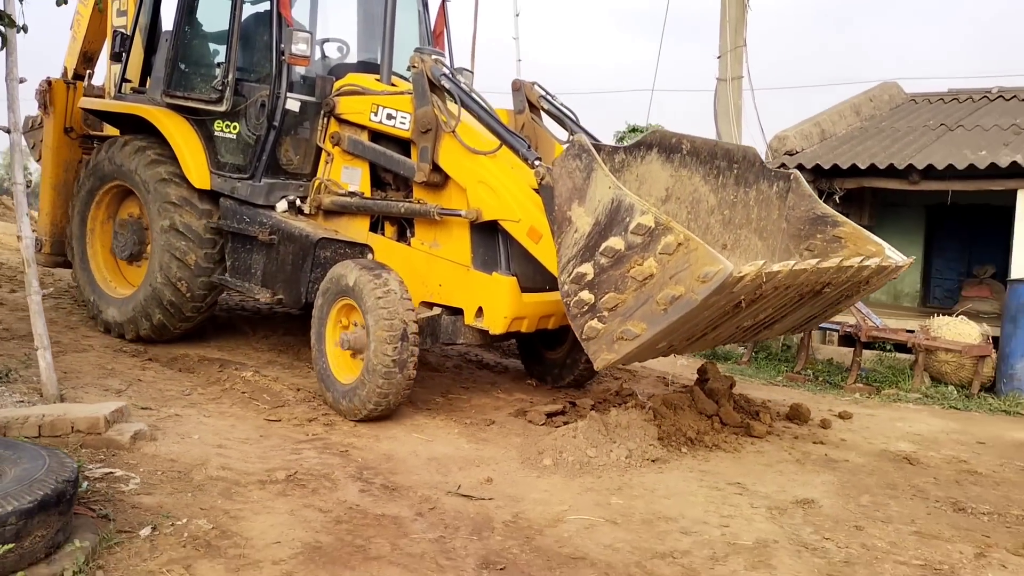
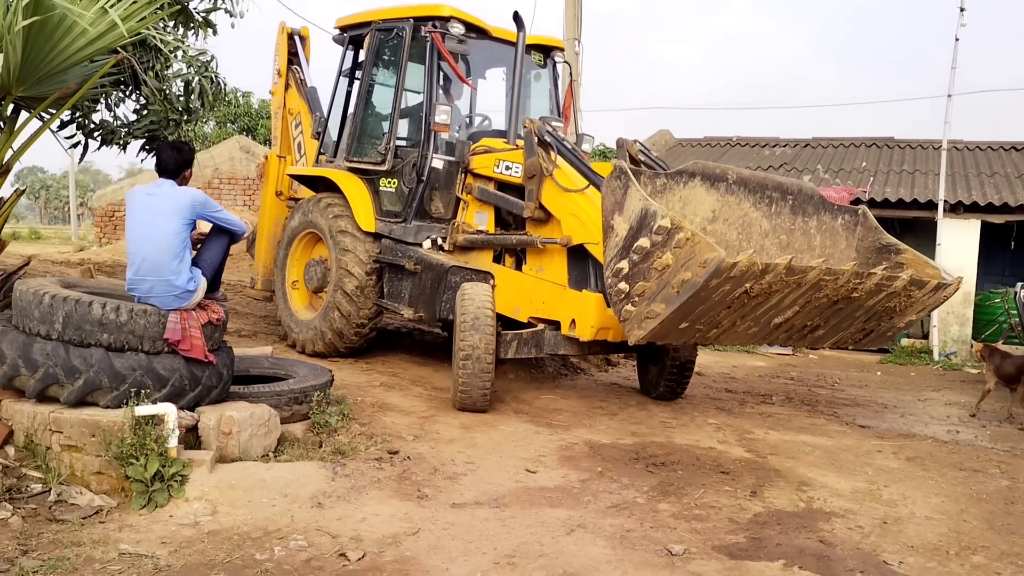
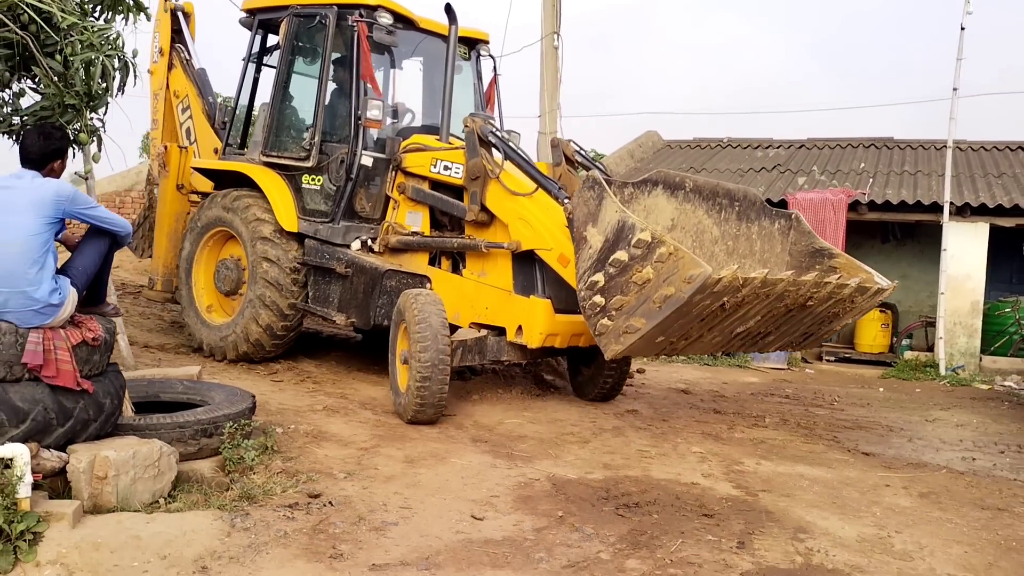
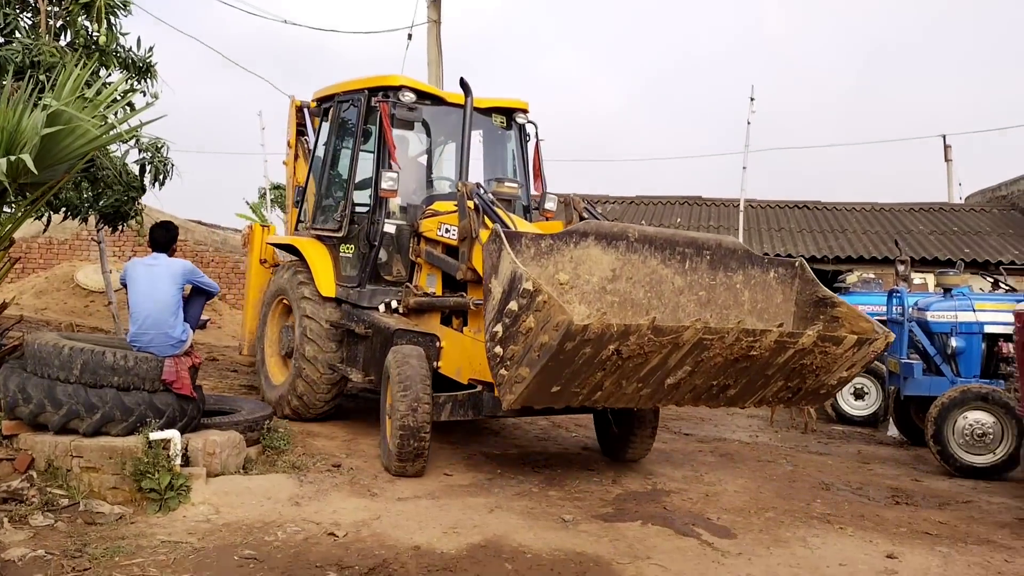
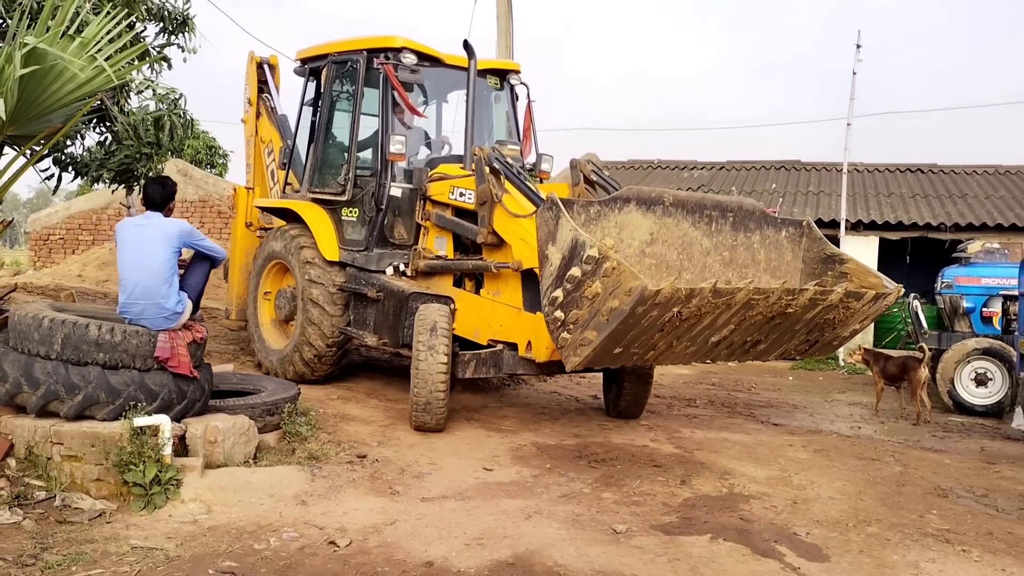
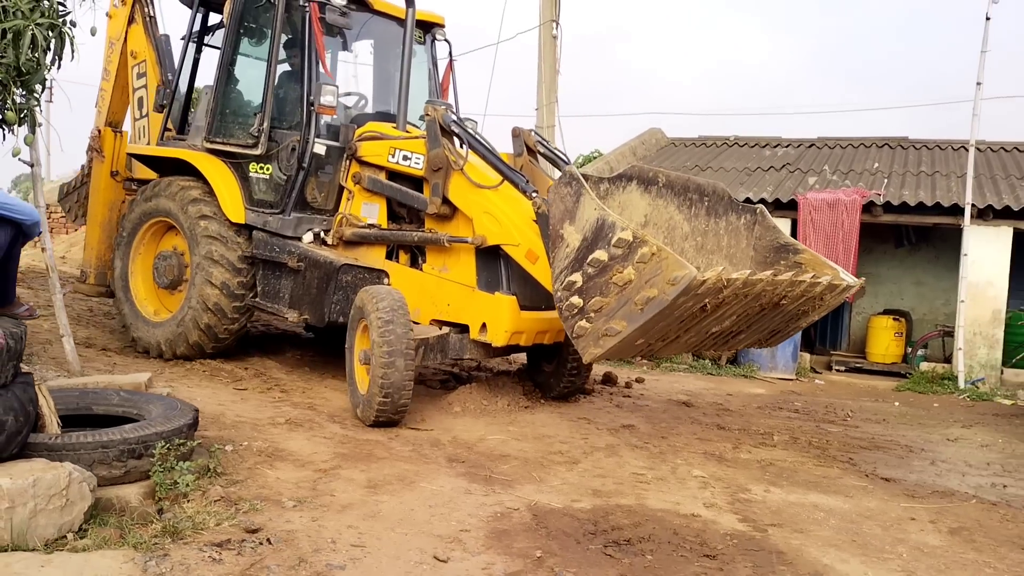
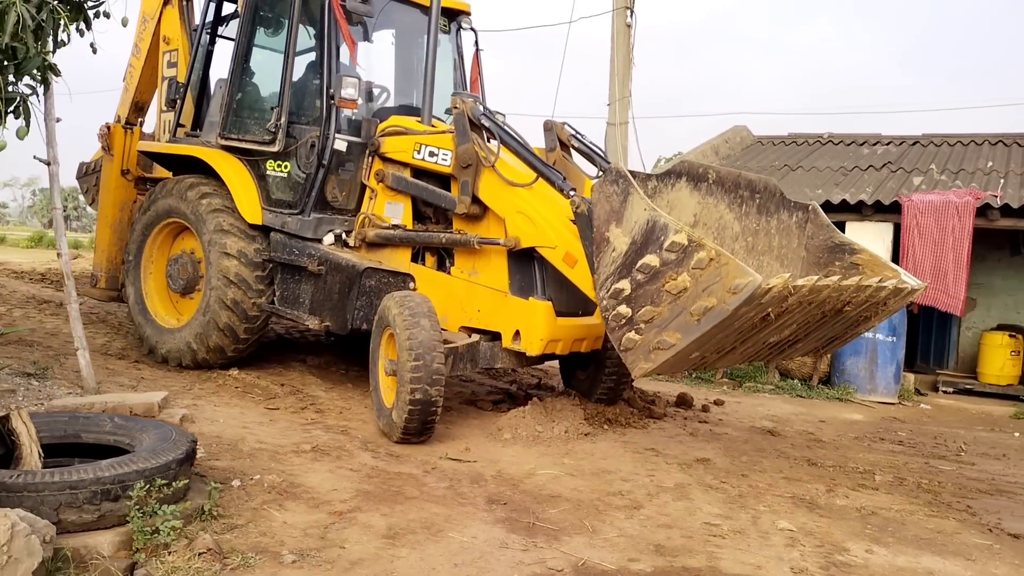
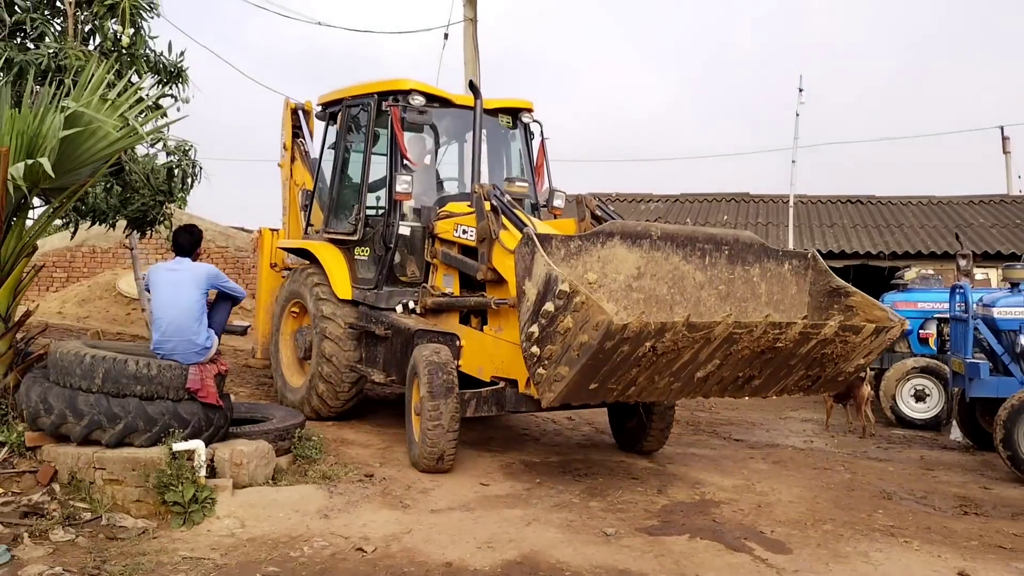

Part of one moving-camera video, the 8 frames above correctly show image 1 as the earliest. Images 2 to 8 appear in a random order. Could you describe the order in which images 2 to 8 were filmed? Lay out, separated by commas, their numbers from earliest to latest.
7, 6, 3, 2, 5, 8, 4
